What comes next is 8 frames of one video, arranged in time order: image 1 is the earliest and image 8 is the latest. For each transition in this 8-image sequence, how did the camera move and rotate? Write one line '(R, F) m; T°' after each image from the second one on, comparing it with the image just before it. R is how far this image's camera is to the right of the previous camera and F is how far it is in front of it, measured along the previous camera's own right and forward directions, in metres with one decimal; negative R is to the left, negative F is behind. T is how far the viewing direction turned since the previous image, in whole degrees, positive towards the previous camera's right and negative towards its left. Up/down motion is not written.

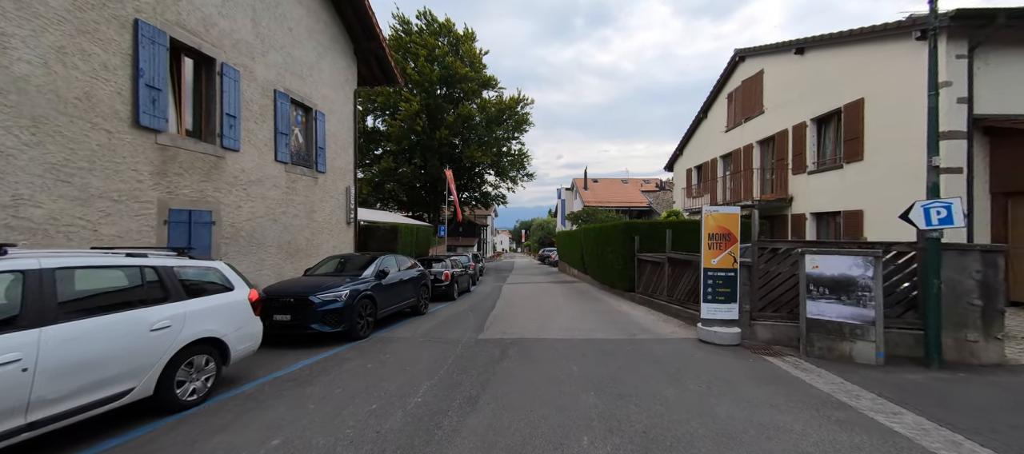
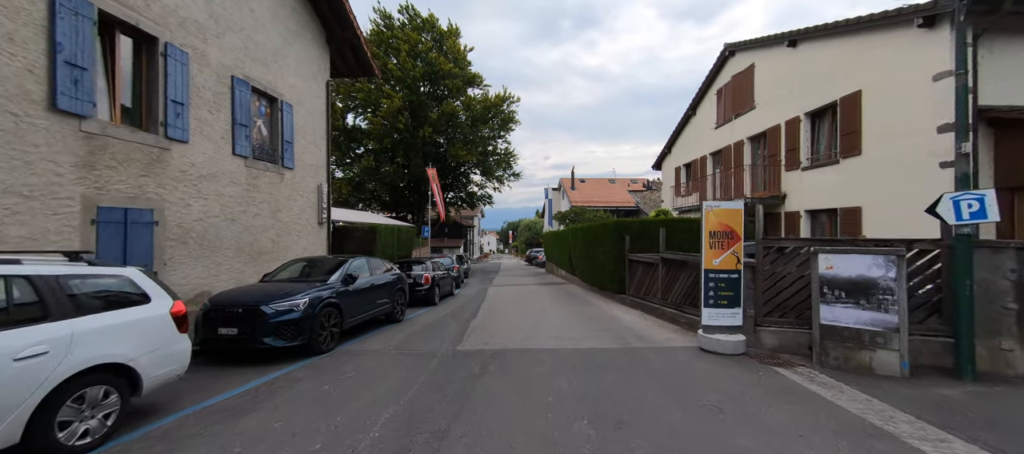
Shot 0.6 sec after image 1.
(+0.1, +0.7) m; +2°
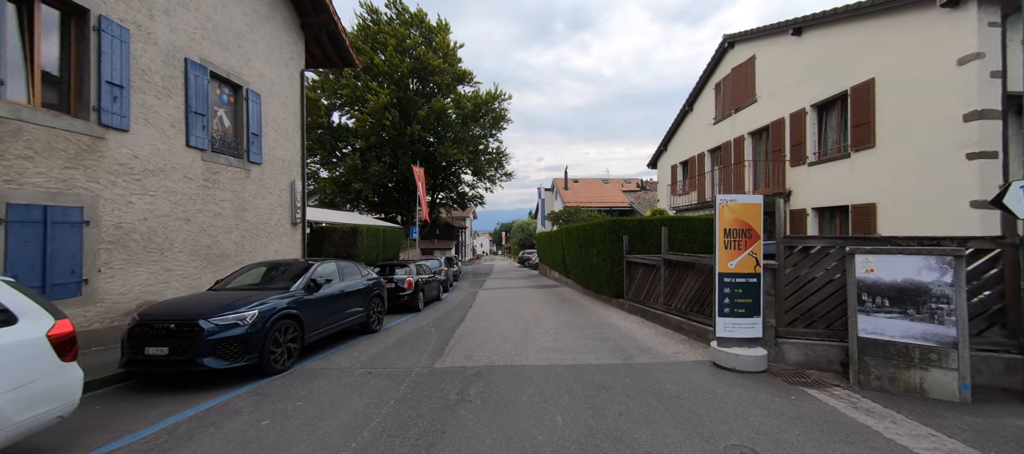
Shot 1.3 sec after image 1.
(+0.1, +0.8) m; +1°
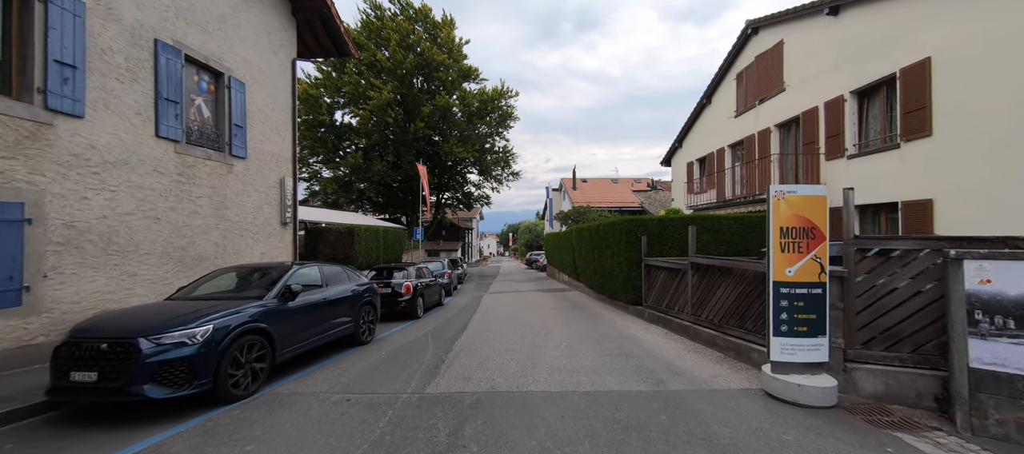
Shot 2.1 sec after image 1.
(0.0, +0.9) m; -1°
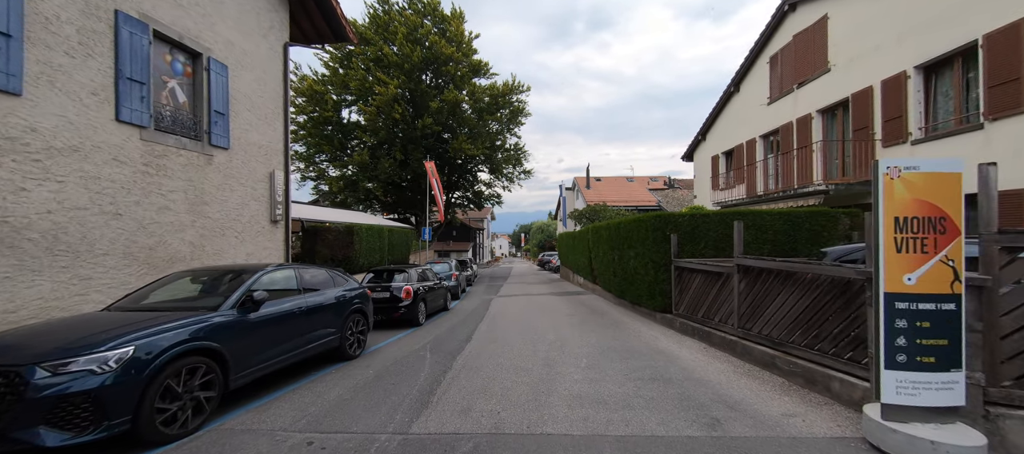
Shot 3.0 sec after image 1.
(0.0, +1.1) m; -2°
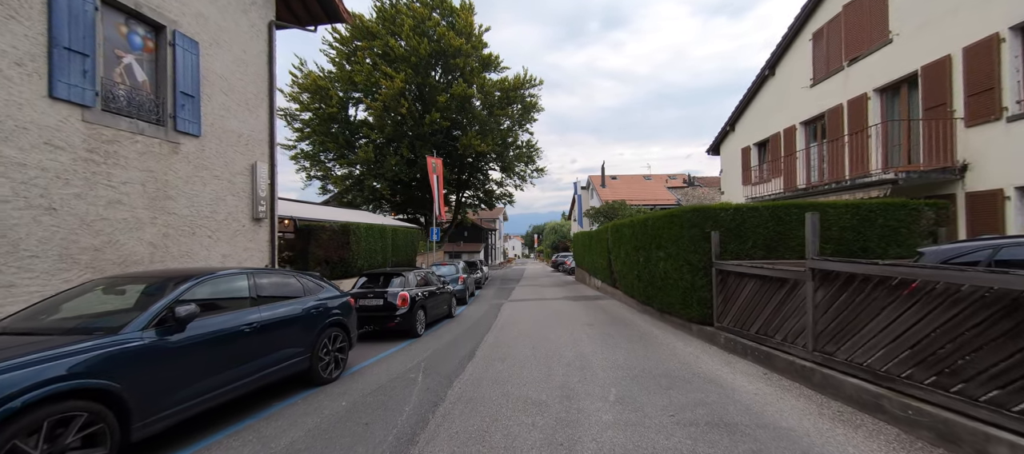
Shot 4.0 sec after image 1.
(+0.1, +1.2) m; -2°
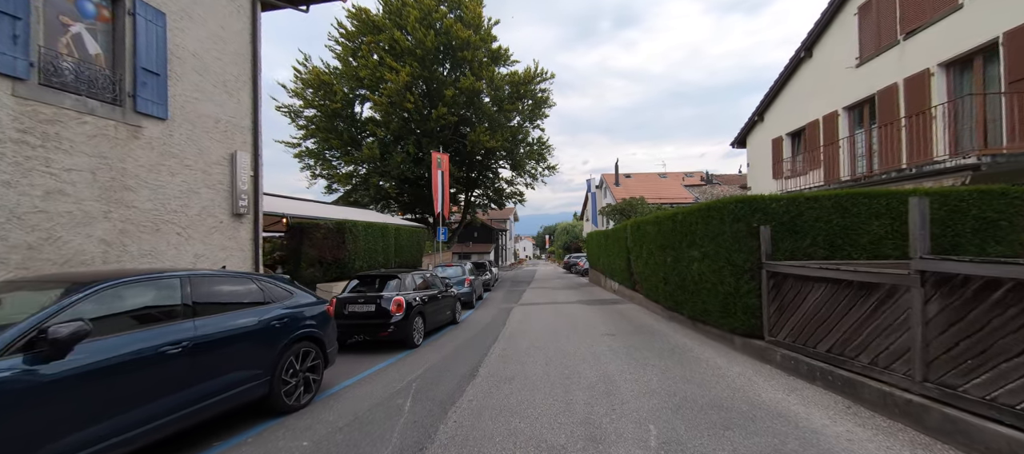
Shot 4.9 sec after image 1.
(0.0, +1.1) m; -2°
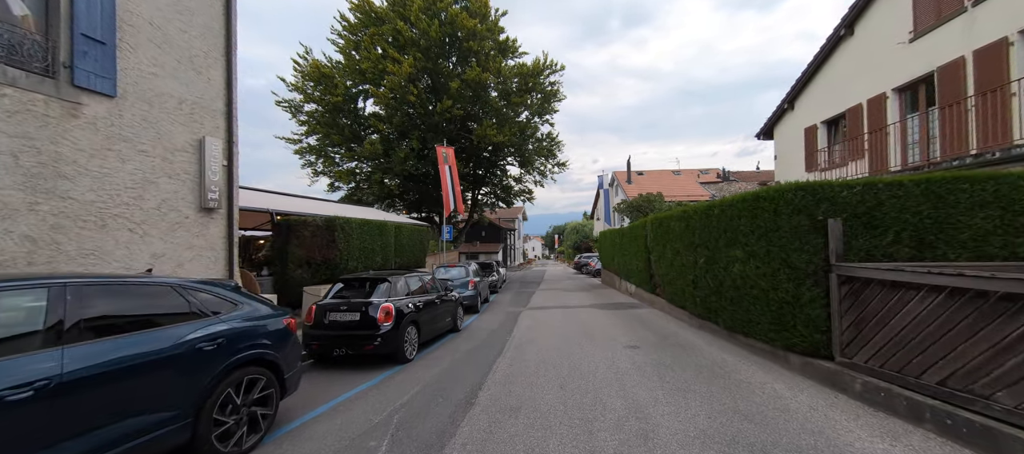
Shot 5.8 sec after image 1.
(0.0, +1.1) m; -1°
